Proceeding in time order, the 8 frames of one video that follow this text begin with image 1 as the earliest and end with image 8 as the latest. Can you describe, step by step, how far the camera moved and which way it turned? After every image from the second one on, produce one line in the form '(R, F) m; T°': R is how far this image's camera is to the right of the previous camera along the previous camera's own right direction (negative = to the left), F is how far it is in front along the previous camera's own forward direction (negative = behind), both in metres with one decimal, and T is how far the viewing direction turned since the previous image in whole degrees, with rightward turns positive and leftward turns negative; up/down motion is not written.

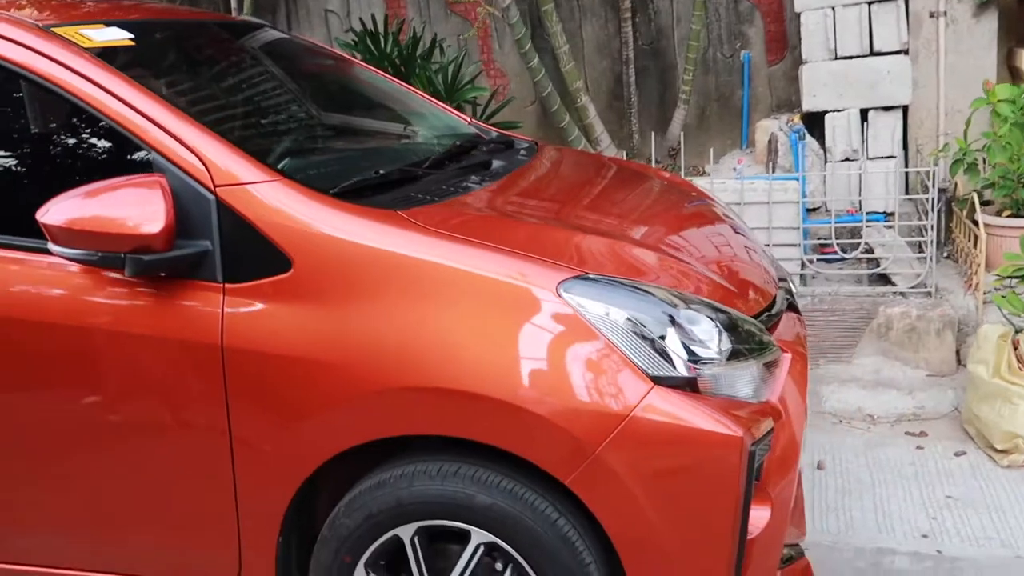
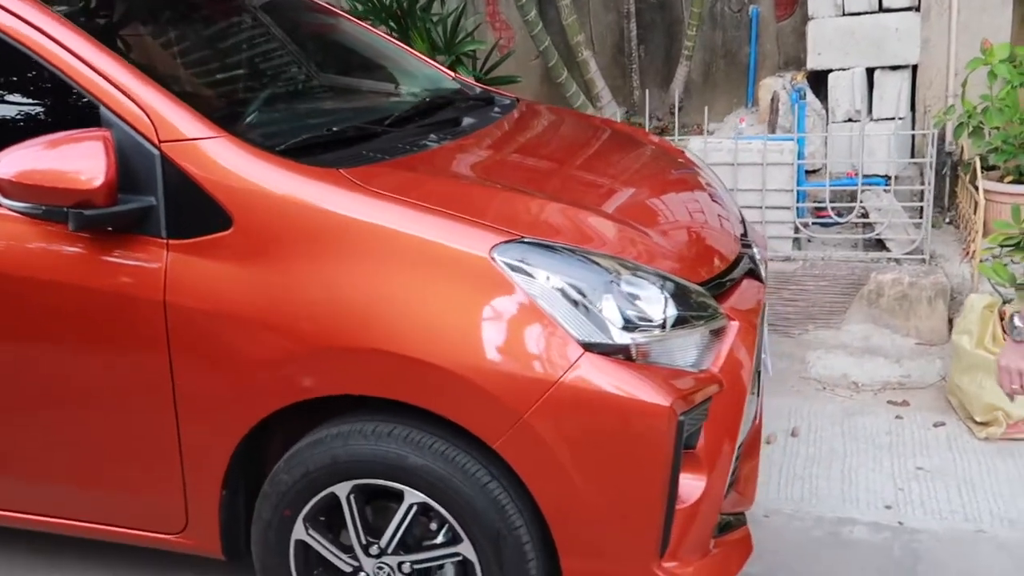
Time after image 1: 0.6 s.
(+0.2, 0.0) m; -2°
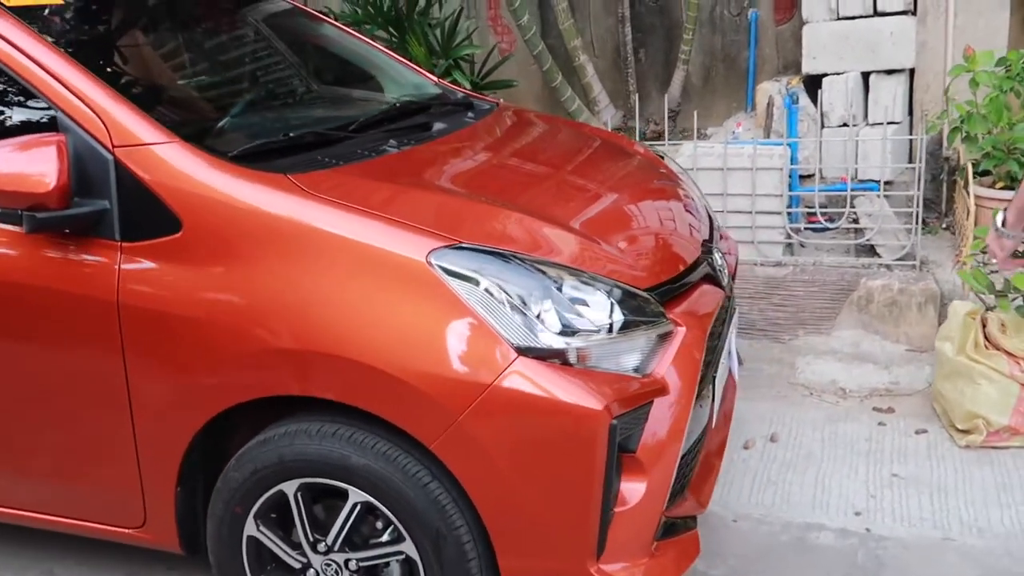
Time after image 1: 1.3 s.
(+0.2, 0.0) m; -2°
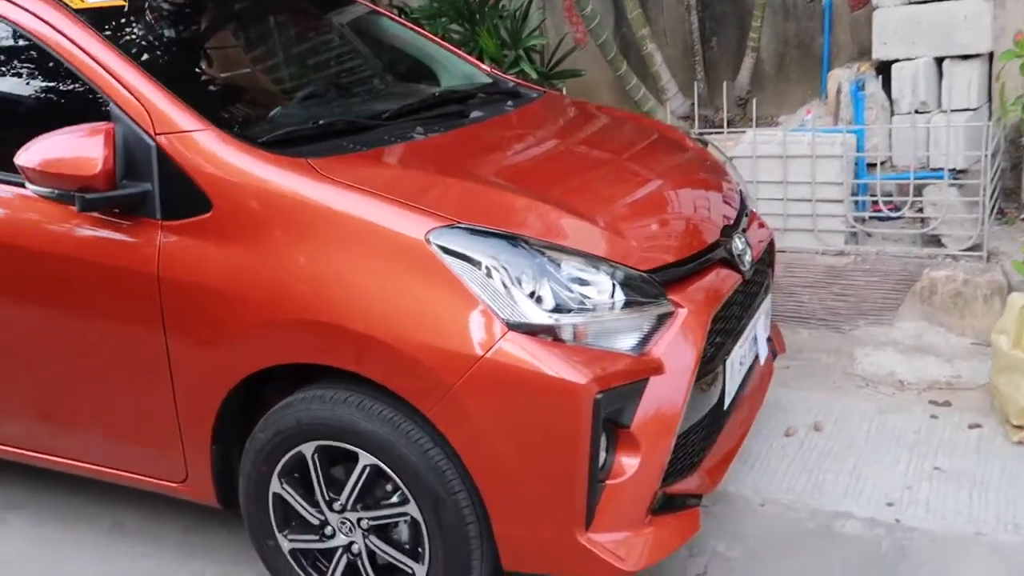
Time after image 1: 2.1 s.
(+0.3, -0.1) m; -7°
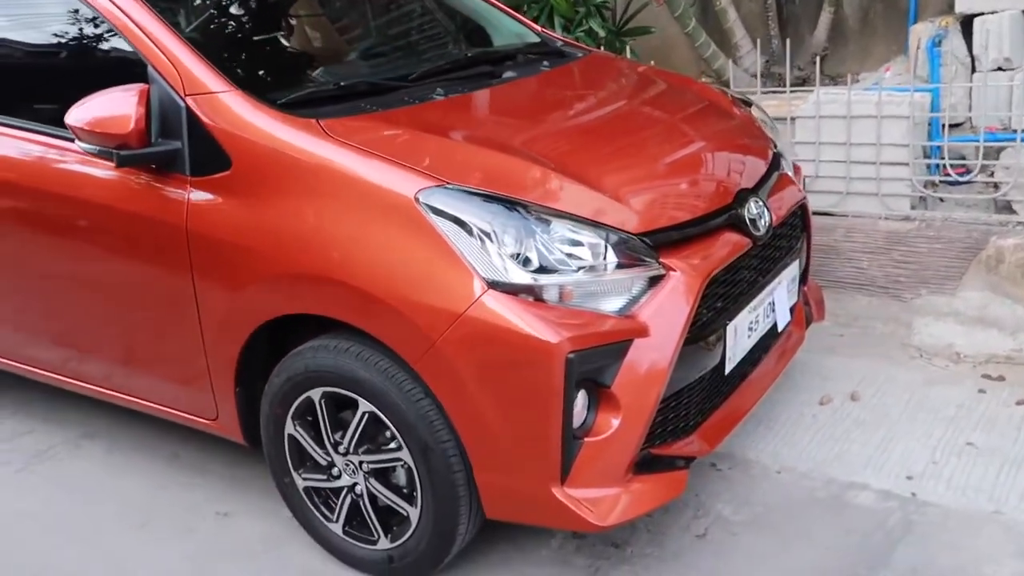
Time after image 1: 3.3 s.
(+0.3, 0.0) m; -8°
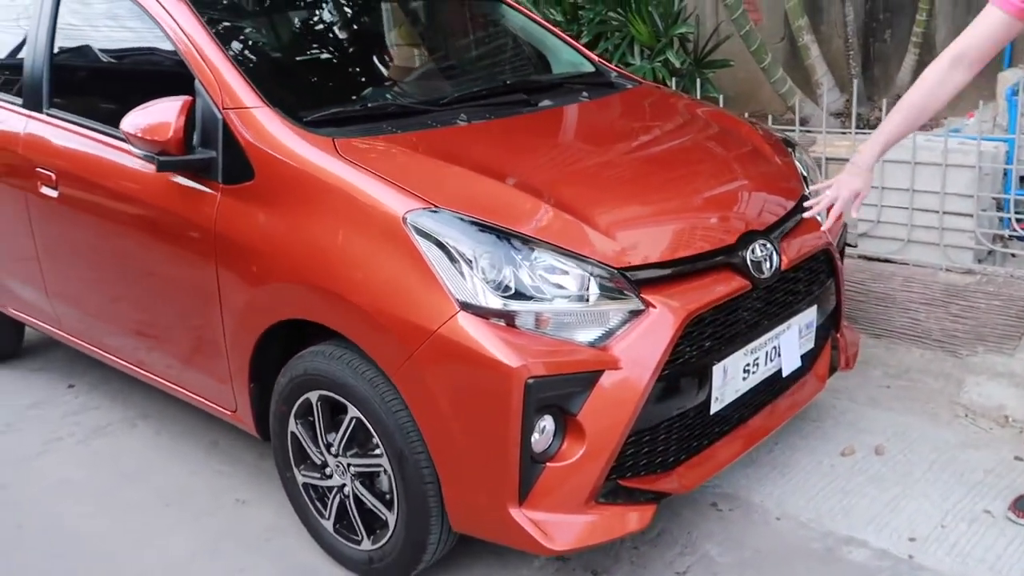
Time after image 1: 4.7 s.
(+0.4, -0.1) m; -8°
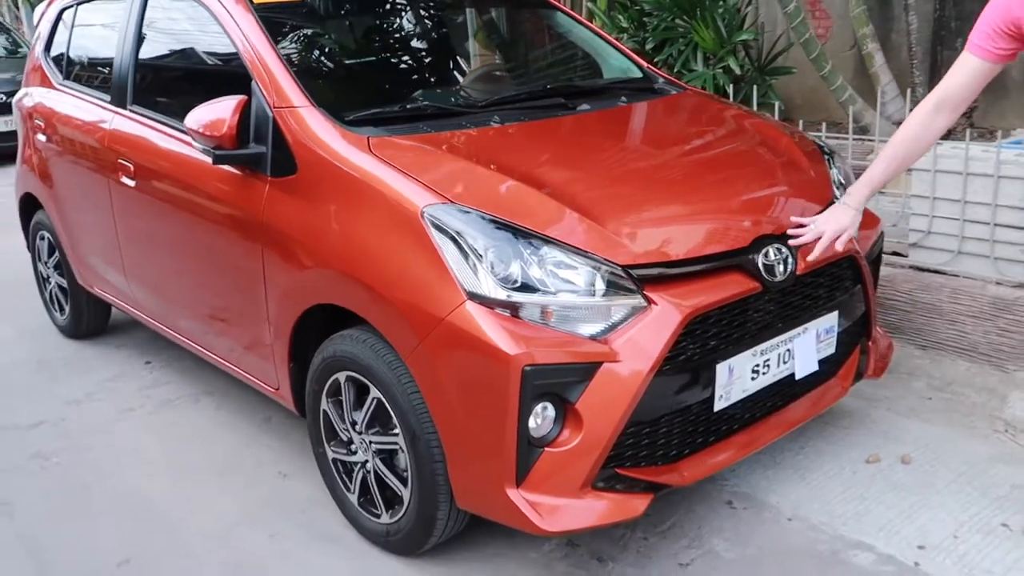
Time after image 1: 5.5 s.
(+0.2, -0.1) m; -6°
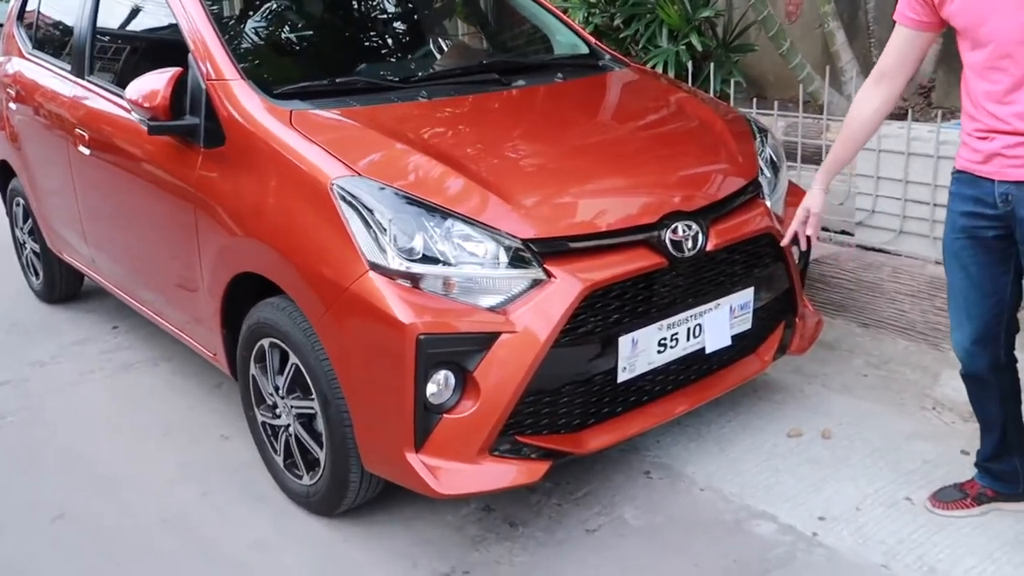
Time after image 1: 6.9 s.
(+0.3, -0.1) m; -1°
